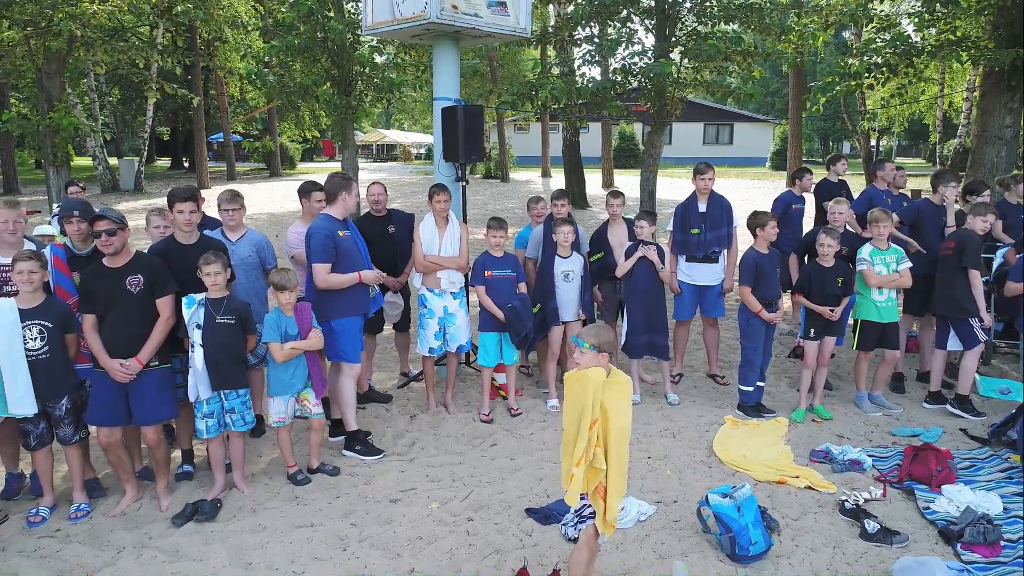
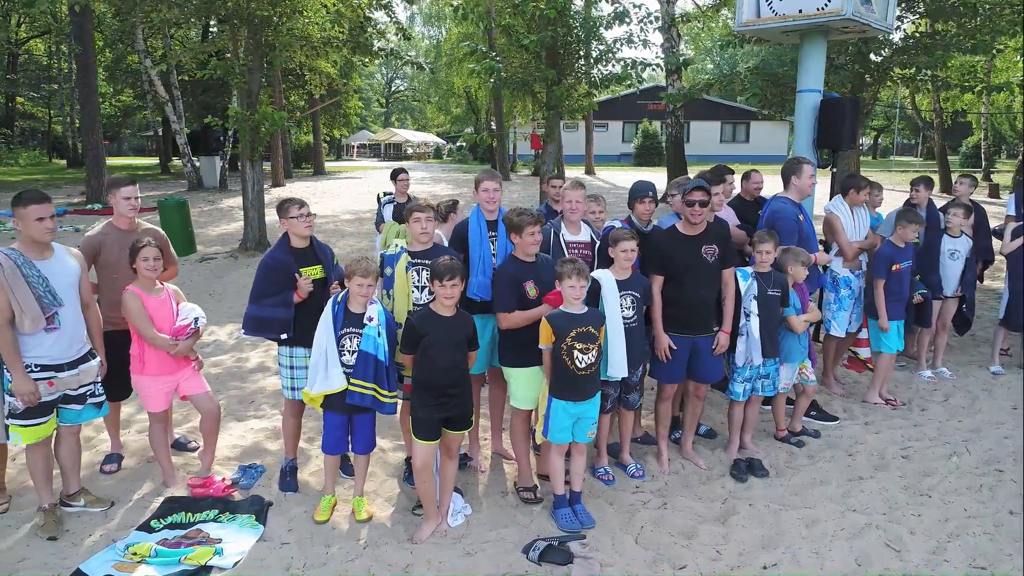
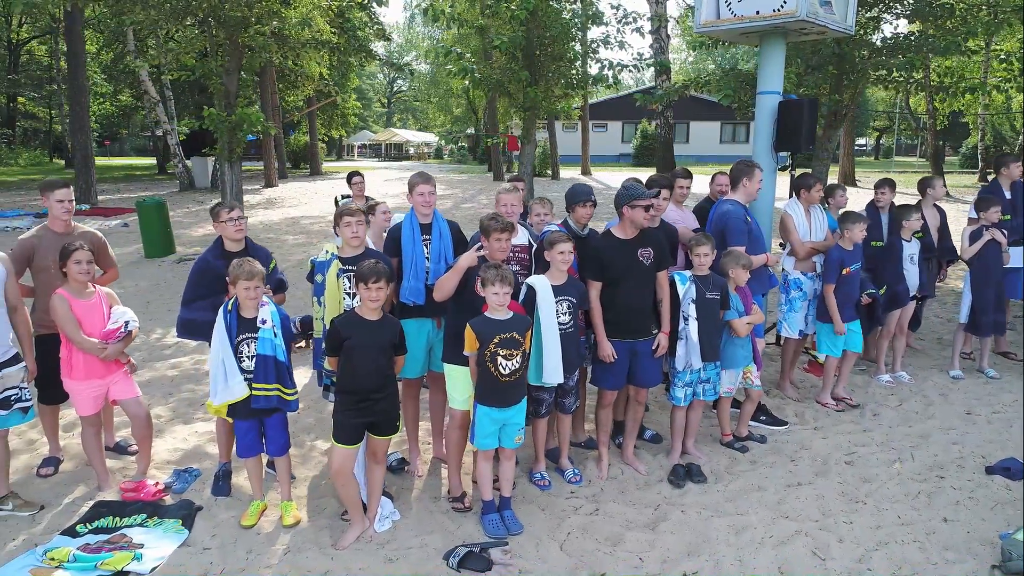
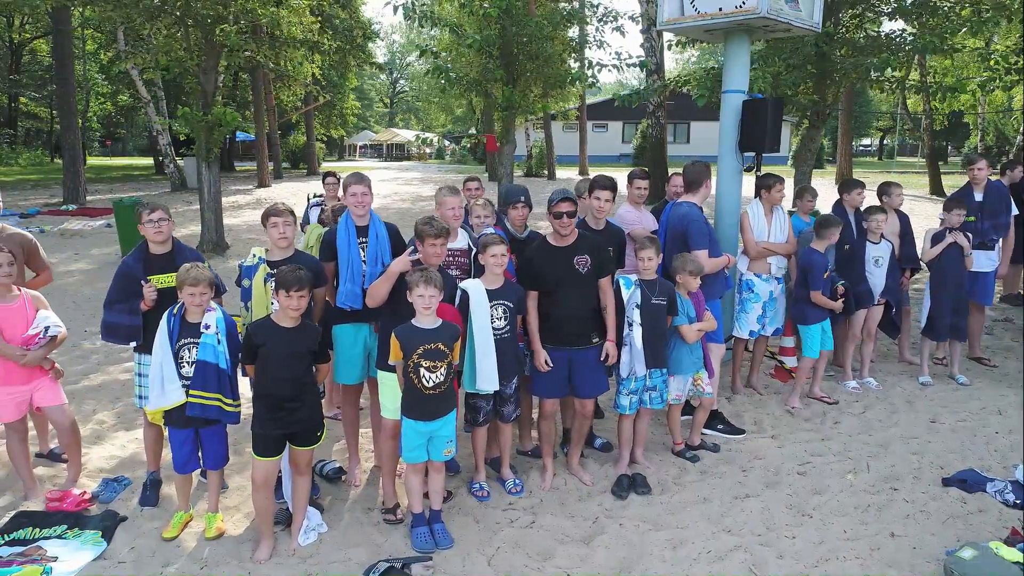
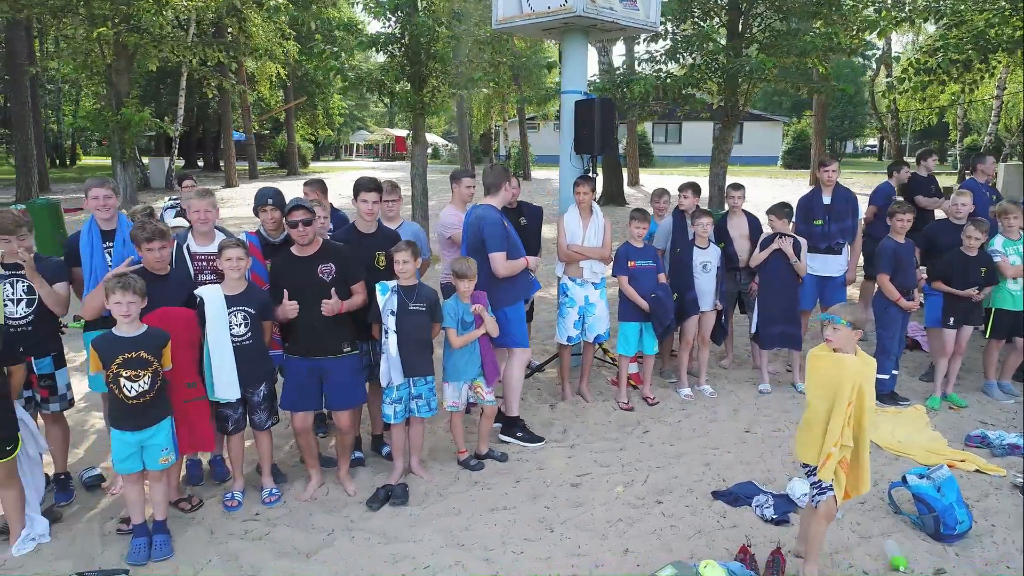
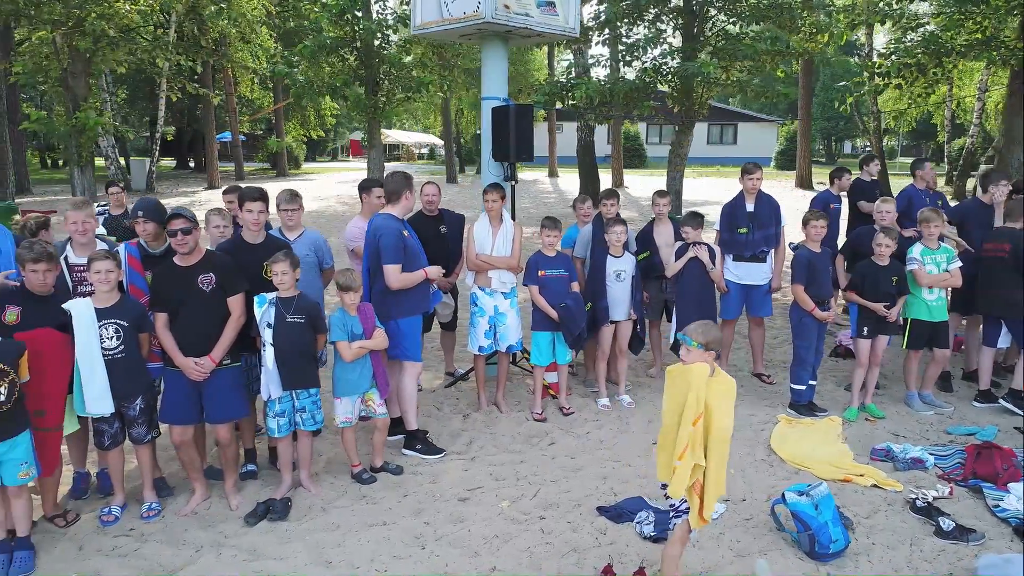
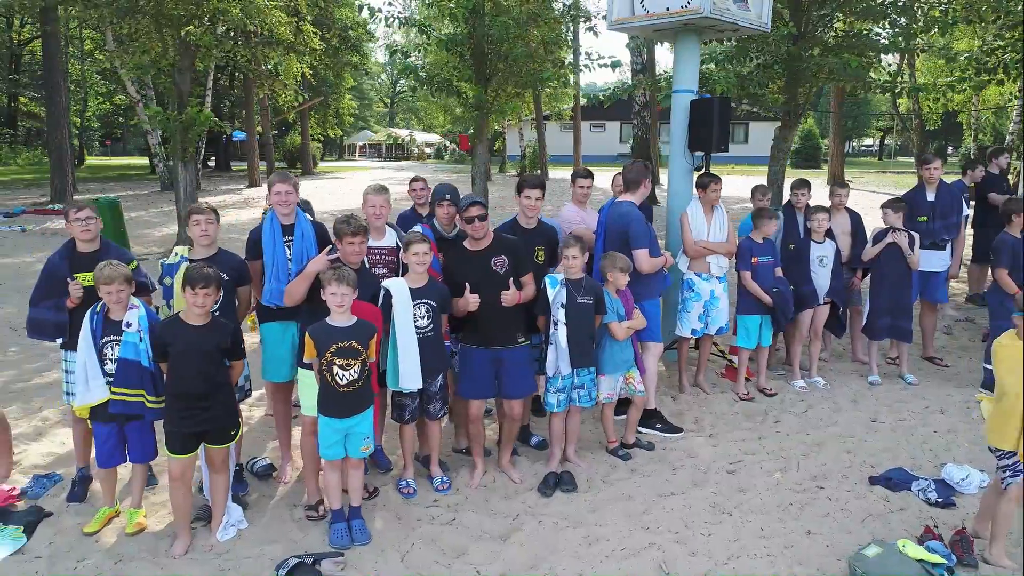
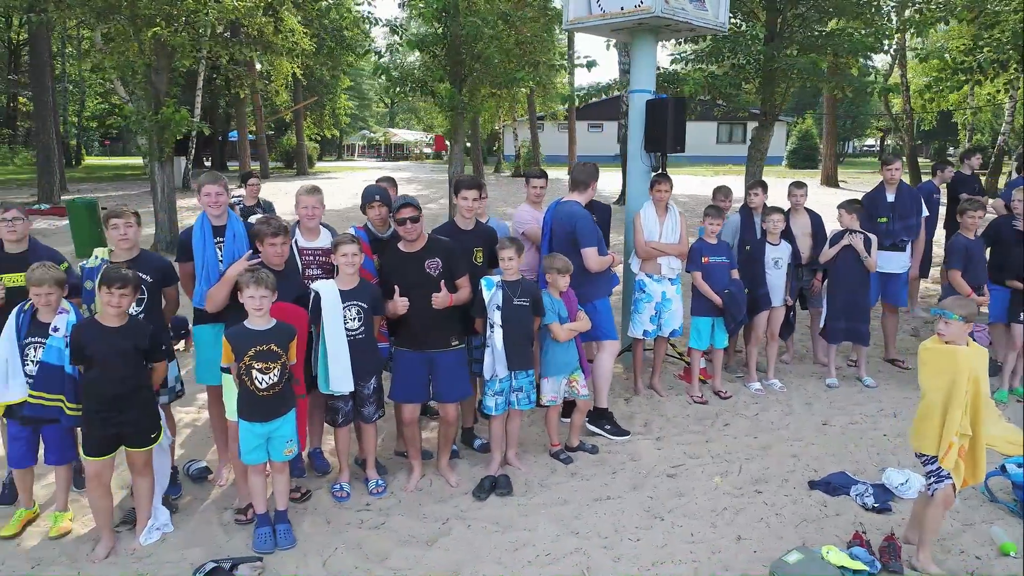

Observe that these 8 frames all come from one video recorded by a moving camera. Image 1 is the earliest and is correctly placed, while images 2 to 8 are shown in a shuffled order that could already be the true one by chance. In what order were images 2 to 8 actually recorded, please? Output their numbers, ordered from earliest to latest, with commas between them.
6, 5, 8, 7, 4, 3, 2
